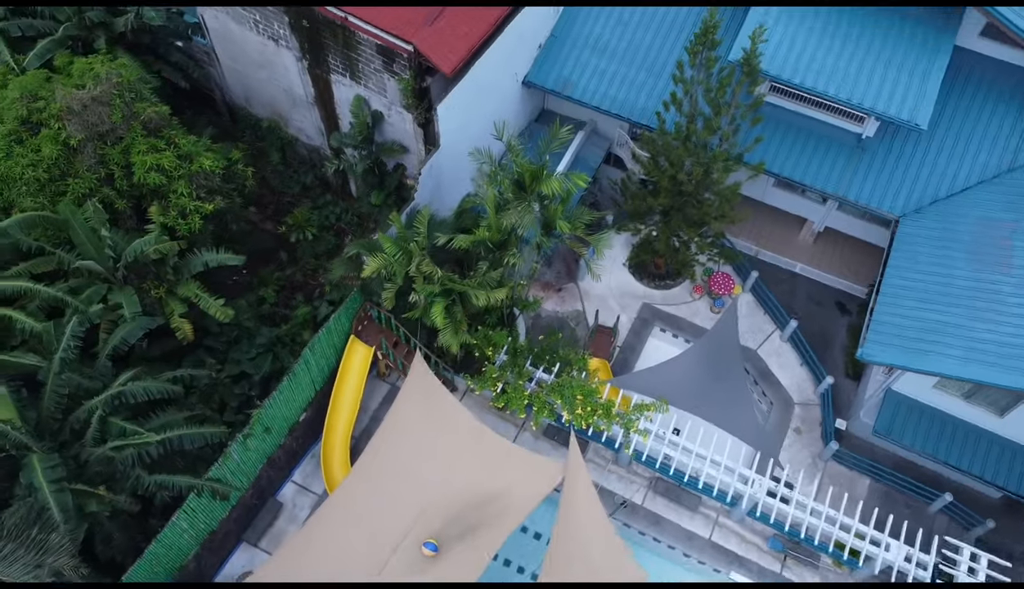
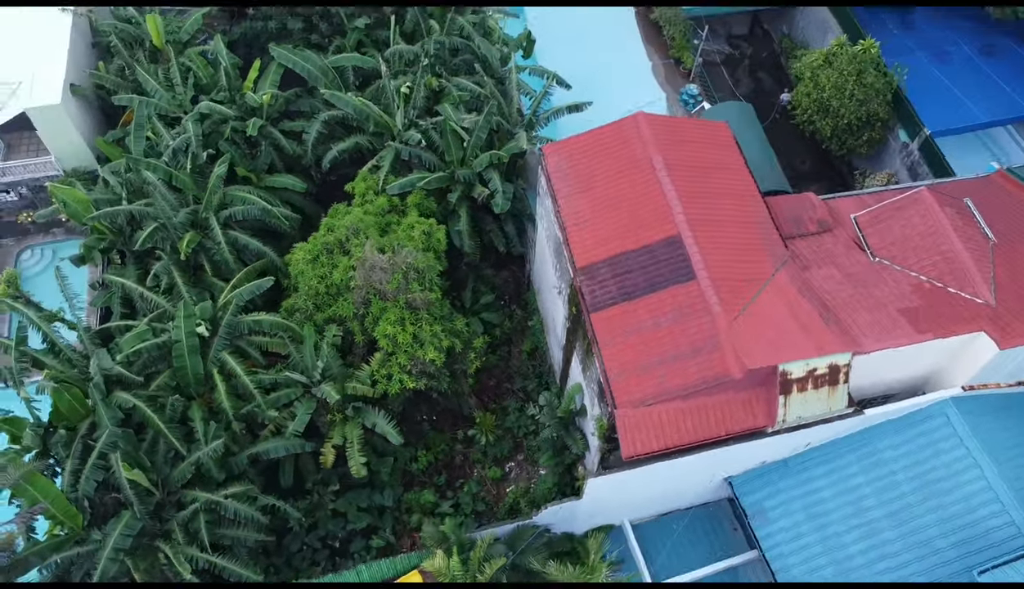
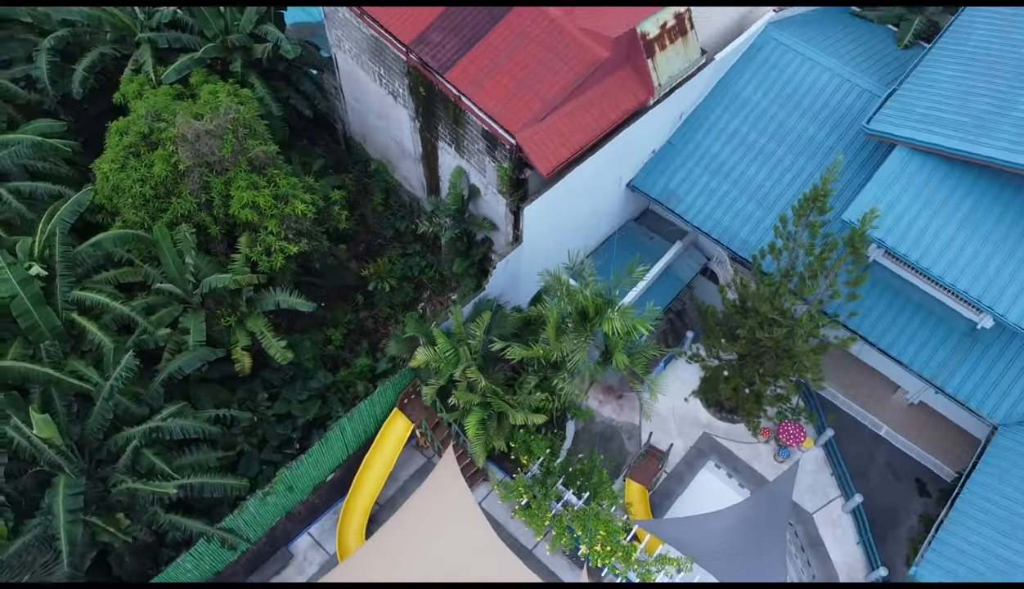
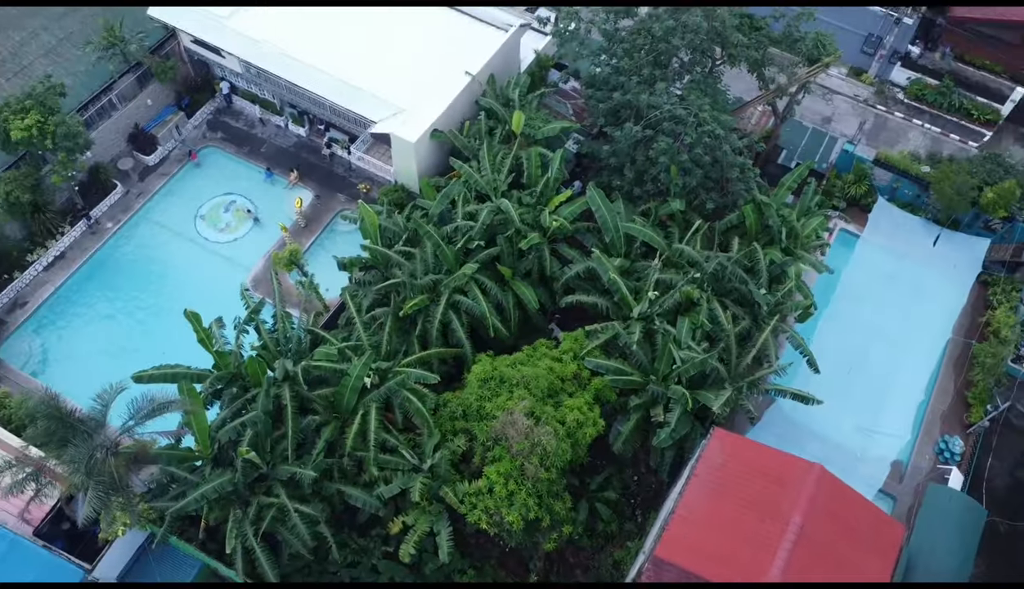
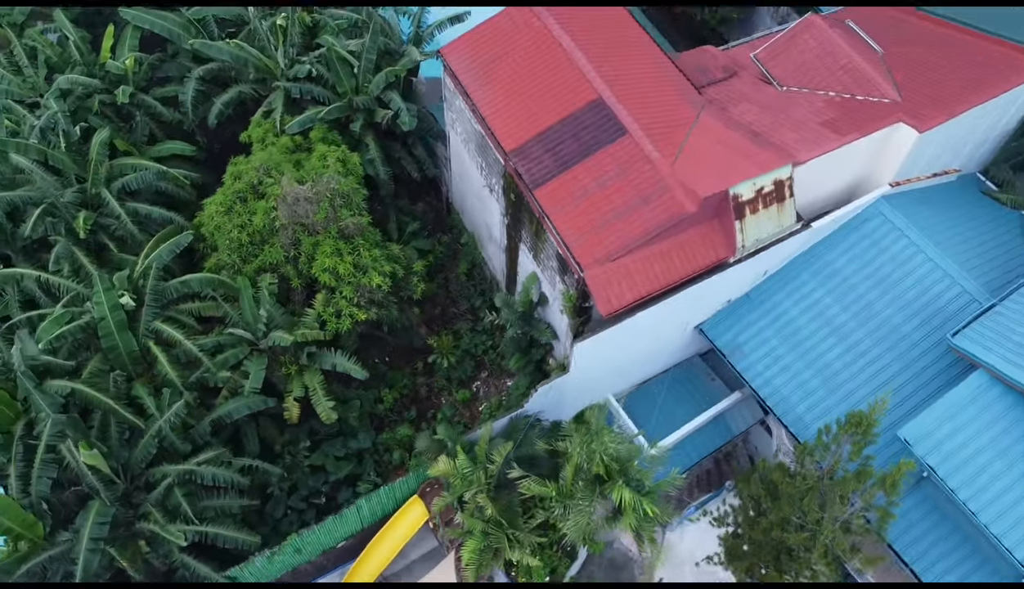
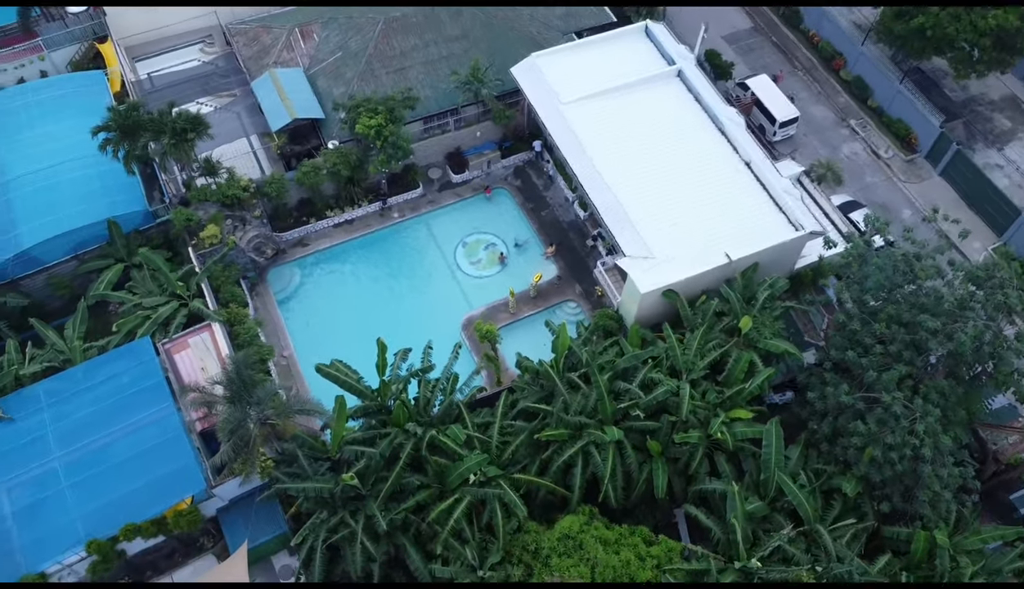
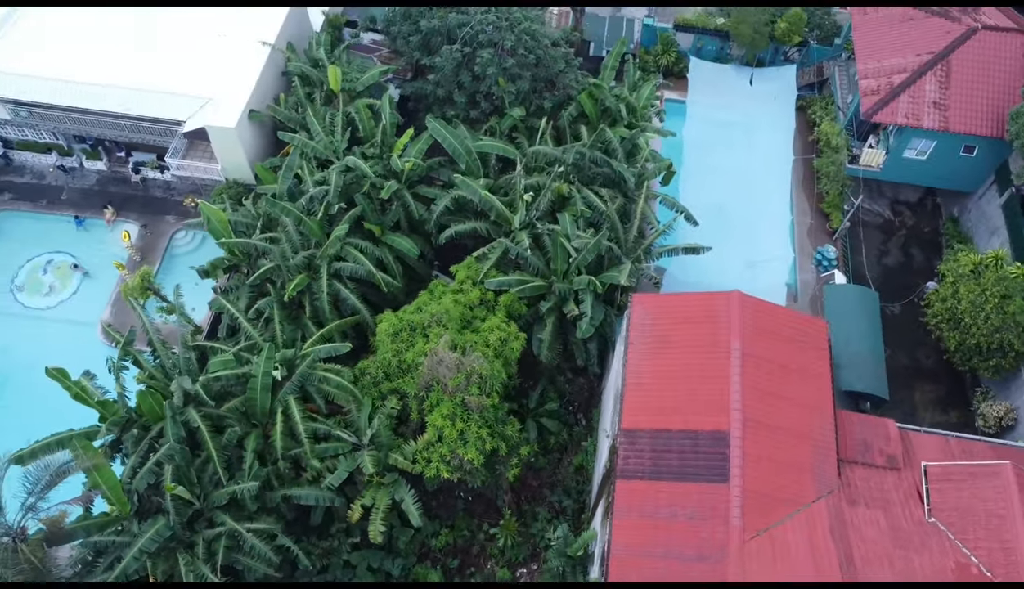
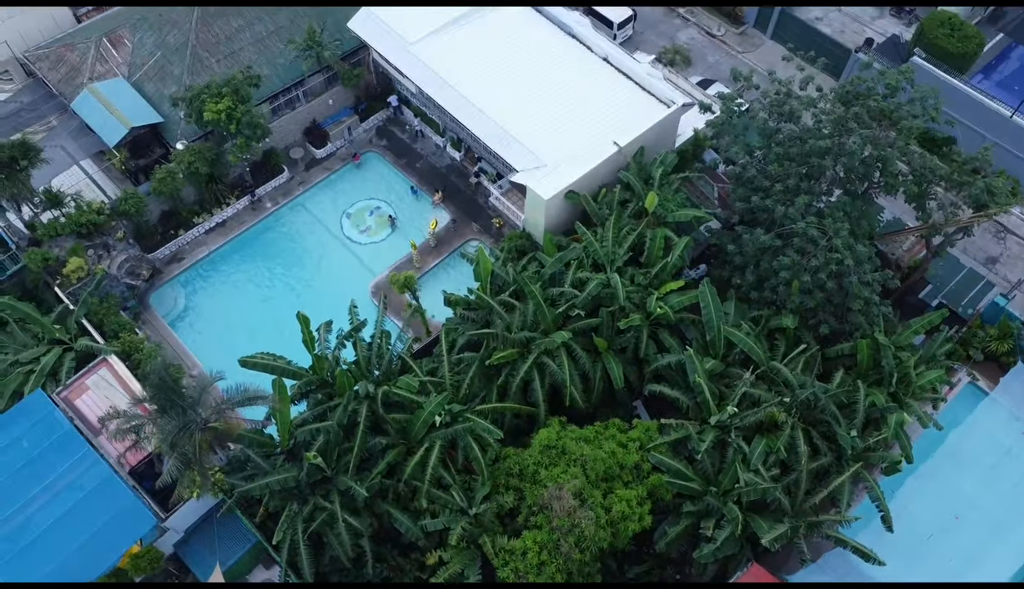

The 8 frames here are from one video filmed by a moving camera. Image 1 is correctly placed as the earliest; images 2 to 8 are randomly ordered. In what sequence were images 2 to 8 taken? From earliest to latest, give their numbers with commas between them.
3, 5, 2, 7, 4, 8, 6
